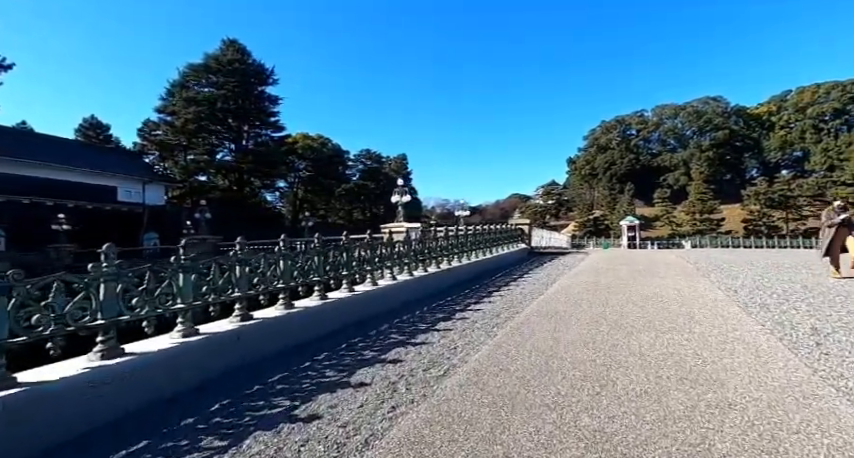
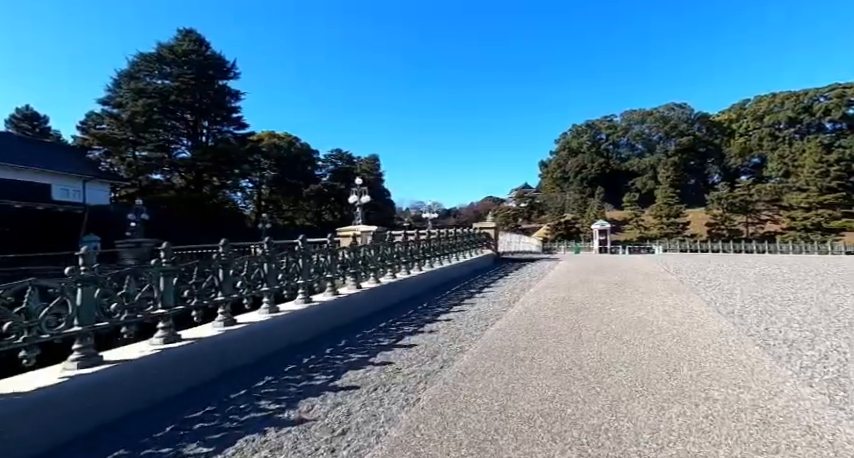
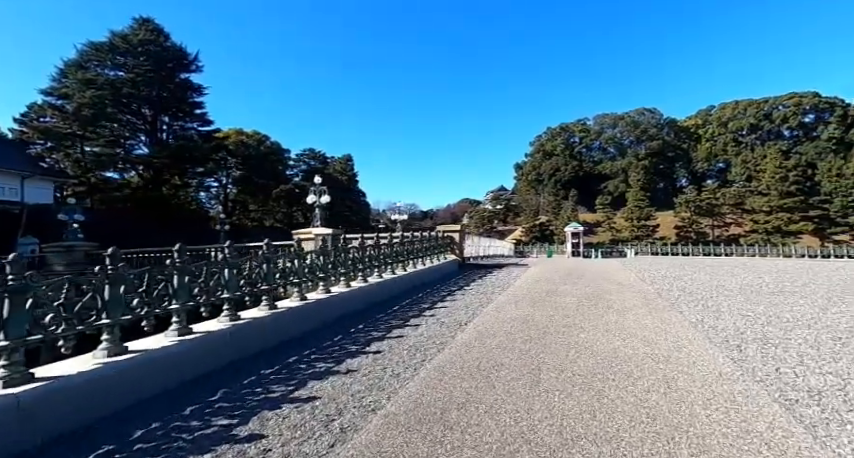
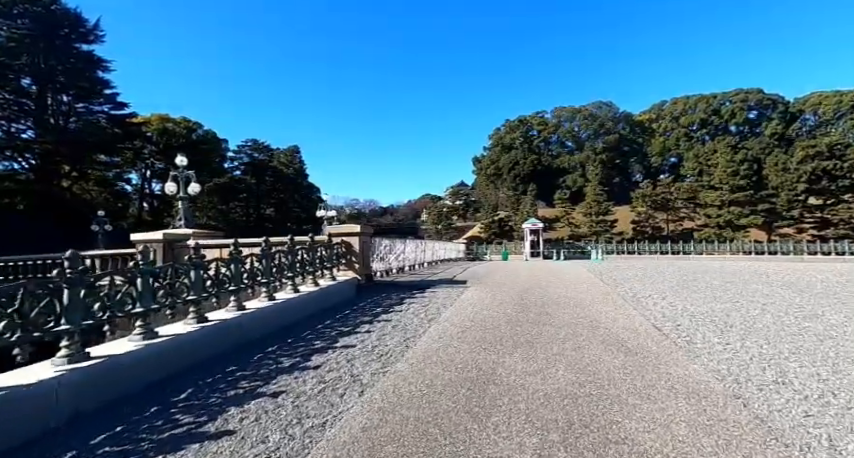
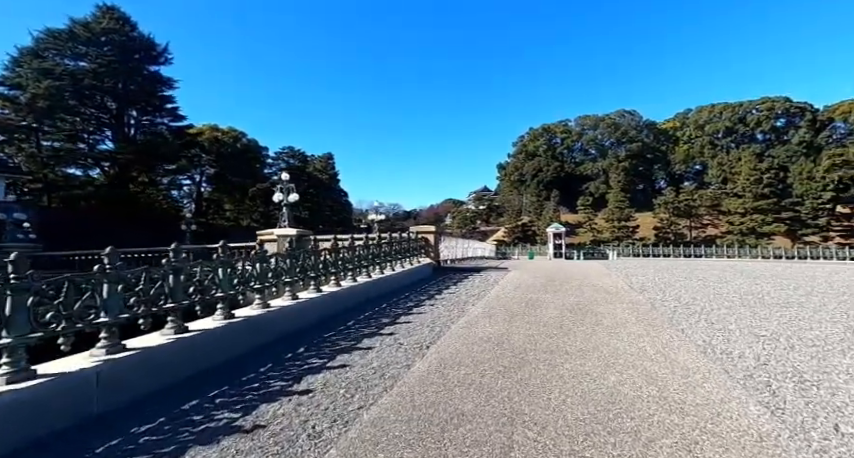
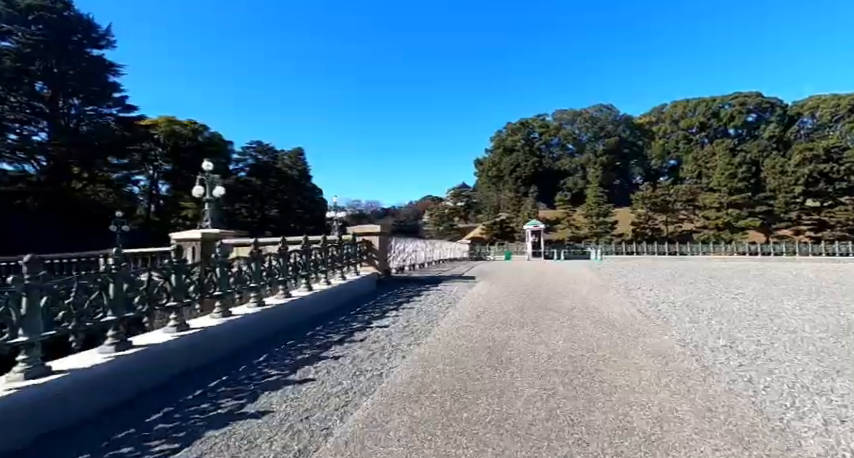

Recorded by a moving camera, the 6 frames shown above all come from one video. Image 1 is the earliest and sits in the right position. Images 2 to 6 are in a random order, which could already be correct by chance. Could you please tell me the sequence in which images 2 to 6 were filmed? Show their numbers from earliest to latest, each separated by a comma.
2, 3, 5, 6, 4
